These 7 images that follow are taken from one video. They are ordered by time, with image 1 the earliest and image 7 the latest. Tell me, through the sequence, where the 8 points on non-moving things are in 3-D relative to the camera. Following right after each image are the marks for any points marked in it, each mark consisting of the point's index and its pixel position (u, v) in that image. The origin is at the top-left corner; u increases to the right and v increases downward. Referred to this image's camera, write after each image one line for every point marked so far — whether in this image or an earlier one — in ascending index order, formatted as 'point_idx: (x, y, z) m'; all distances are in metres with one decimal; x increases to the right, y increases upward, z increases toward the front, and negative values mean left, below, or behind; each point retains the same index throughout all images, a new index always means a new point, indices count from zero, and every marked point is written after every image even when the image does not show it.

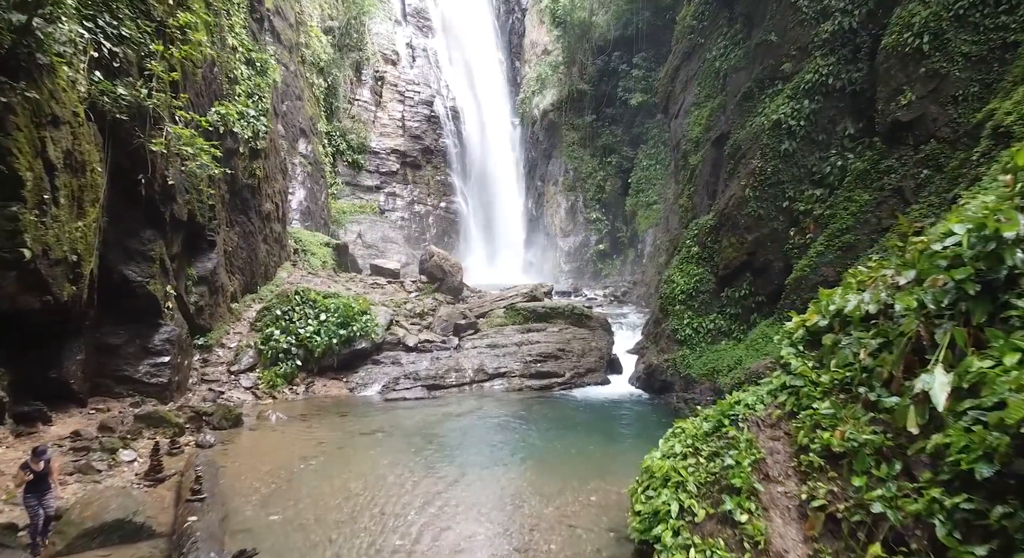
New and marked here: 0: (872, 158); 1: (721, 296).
0: (+5.3, +1.8, +7.0) m
1: (+3.8, -0.3, +8.8) m
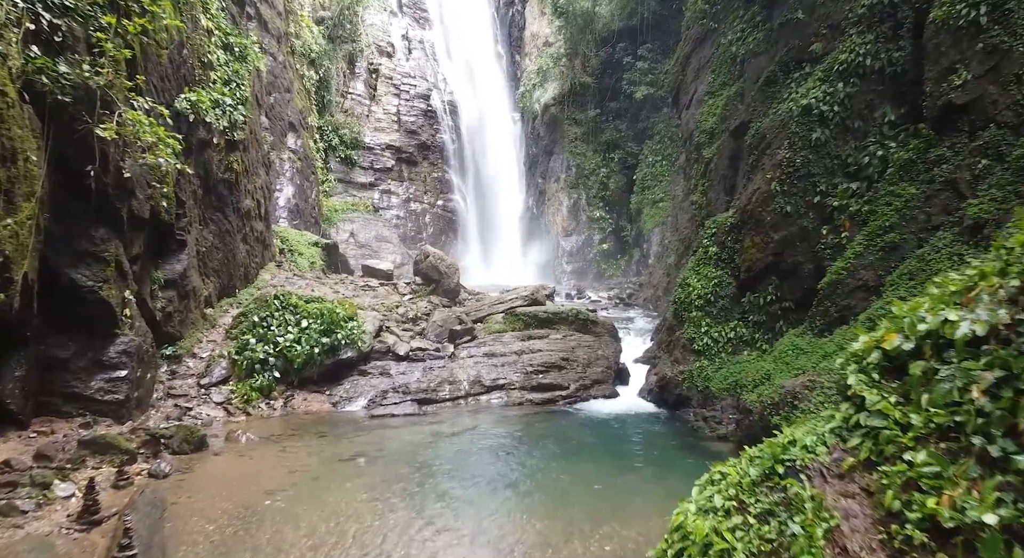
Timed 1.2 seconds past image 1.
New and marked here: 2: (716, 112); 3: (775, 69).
0: (+5.2, +1.7, +6.2) m
1: (+3.8, -0.4, +8.0) m
2: (+4.4, +3.6, +10.5) m
3: (+4.7, +3.7, +8.5) m
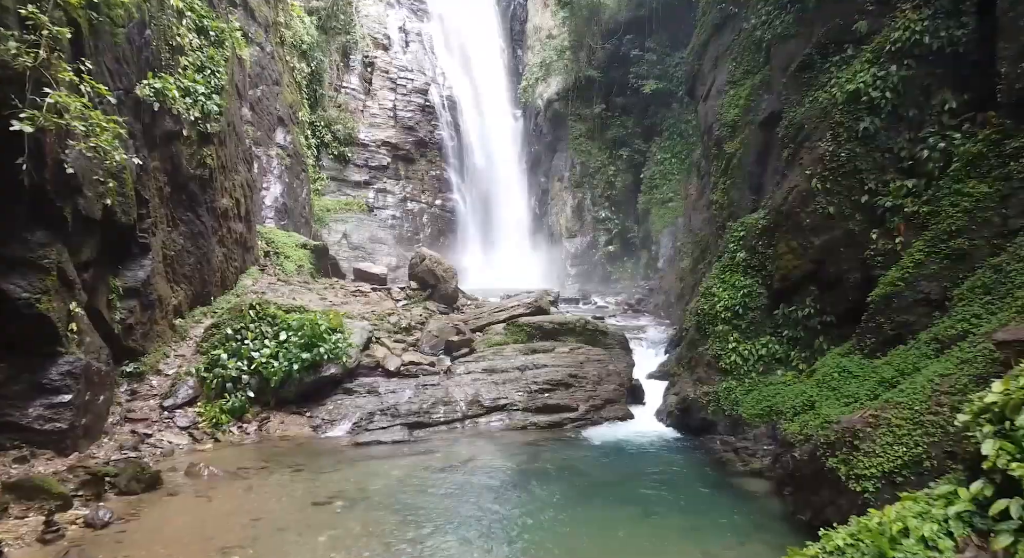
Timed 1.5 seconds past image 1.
0: (+5.3, +1.6, +5.3) m
1: (+3.9, -0.5, +7.1) m
2: (+4.5, +3.5, +9.6) m
3: (+4.7, +3.6, +7.6) m
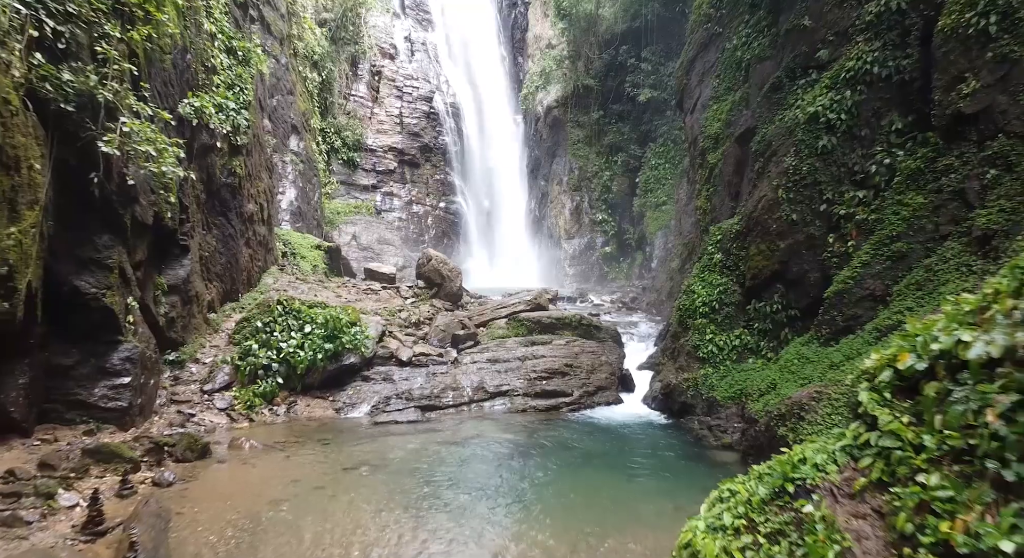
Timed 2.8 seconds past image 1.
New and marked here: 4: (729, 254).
0: (+5.3, +1.6, +6.2) m
1: (+3.9, -0.5, +7.9) m
2: (+4.5, +3.5, +10.5) m
3: (+4.7, +3.6, +8.5) m
4: (+3.8, +0.4, +8.5) m
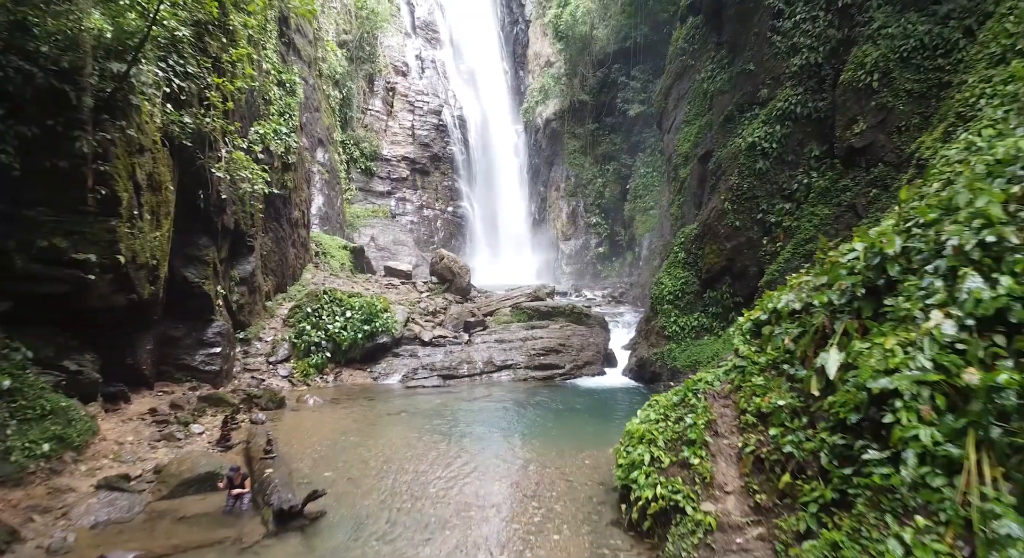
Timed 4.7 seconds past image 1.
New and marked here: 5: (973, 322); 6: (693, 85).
0: (+5.4, +1.7, +8.1) m
1: (+4.0, -0.4, +9.9) m
2: (+4.6, +3.6, +12.4) m
3: (+4.8, +3.7, +10.4) m
4: (+3.9, +0.6, +10.5) m
5: (+3.1, -0.3, +3.2) m
6: (+5.0, +5.3, +13.1) m
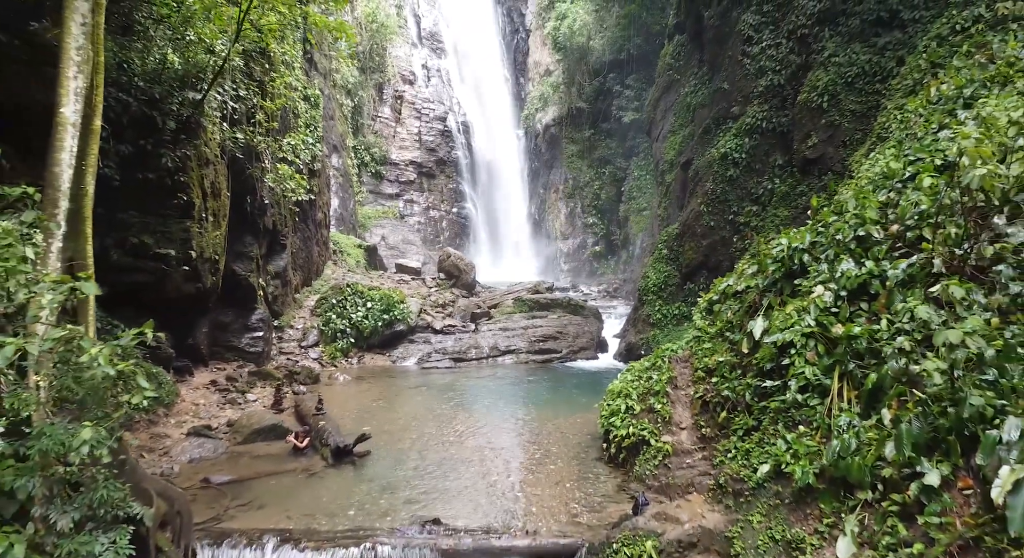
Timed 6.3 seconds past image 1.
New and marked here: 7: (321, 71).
0: (+5.5, +1.9, +9.5) m
1: (+4.0, -0.2, +11.2) m
2: (+4.7, +3.8, +13.8) m
3: (+4.9, +3.9, +11.8) m
4: (+4.0, +0.7, +11.8) m
5: (+3.2, -0.1, +4.6) m
6: (+5.0, +5.4, +14.5) m
7: (-6.8, +7.3, +16.9) m
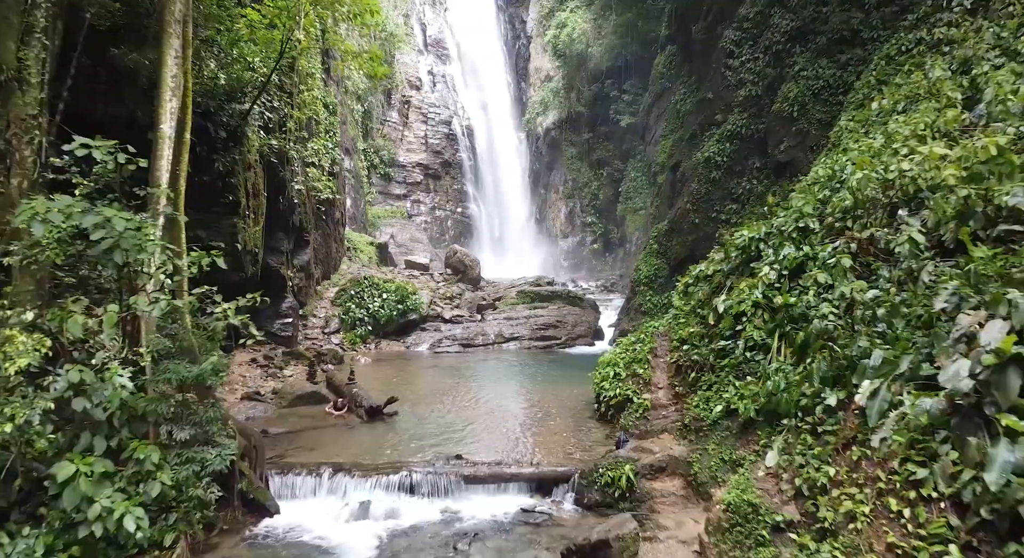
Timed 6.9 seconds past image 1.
0: (+5.5, +2.1, +10.6) m
1: (+4.1, 0.0, +12.3) m
2: (+4.8, +4.0, +14.9) m
3: (+5.0, +4.1, +12.9) m
4: (+4.1, +0.9, +12.9) m
5: (+3.2, +0.1, +5.7) m
6: (+5.1, +5.6, +15.6) m
7: (-6.7, +7.5, +18.0) m
